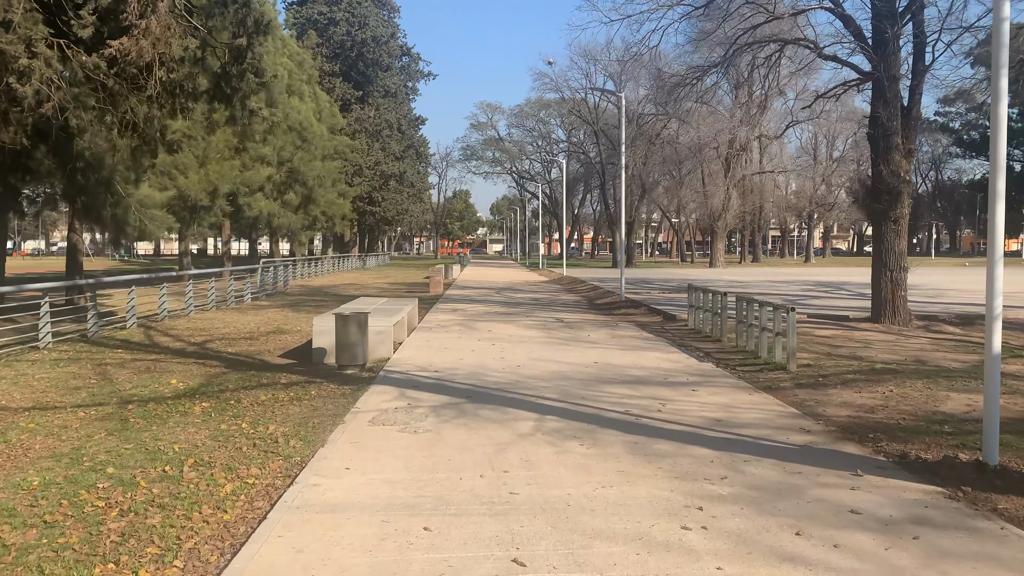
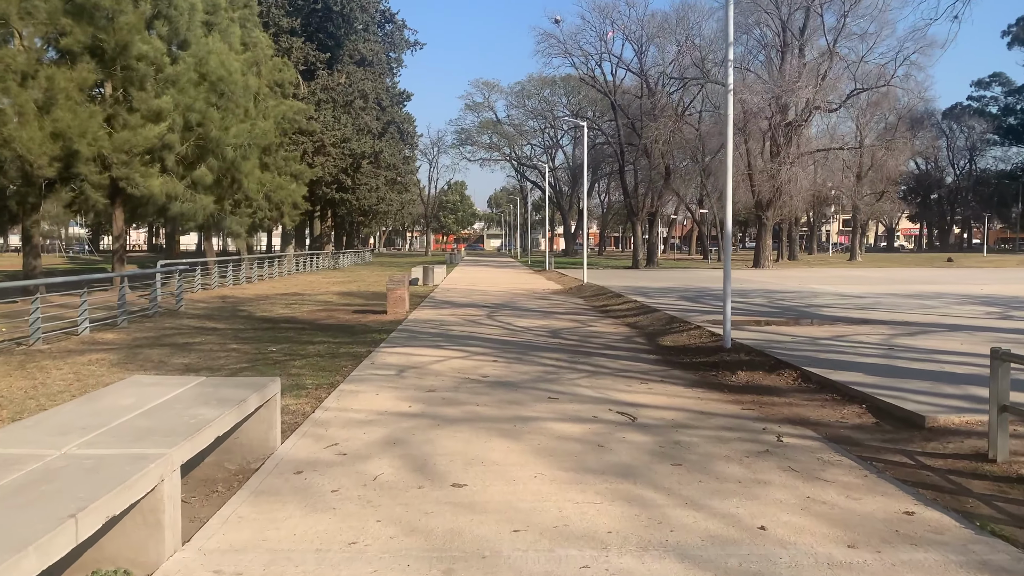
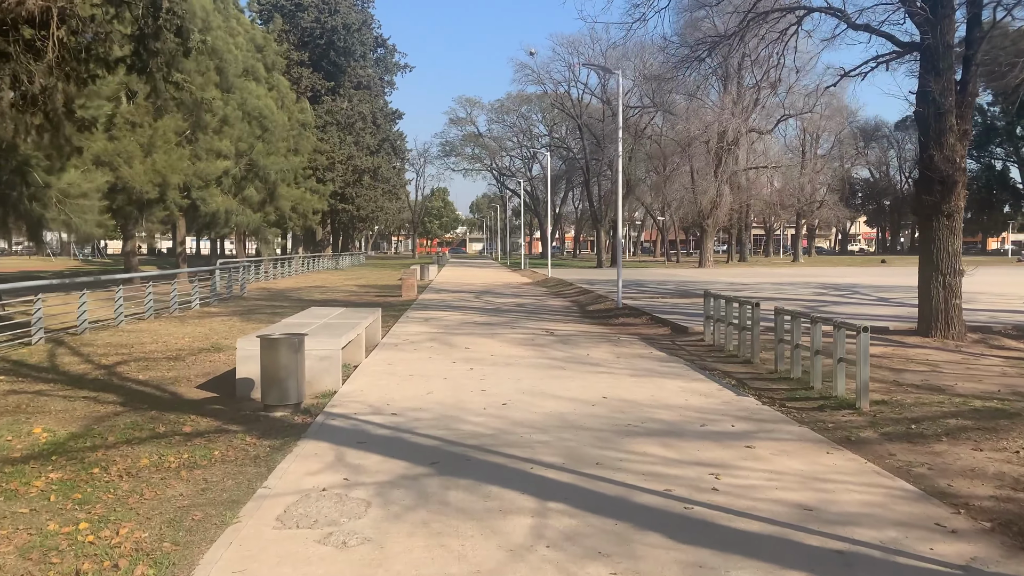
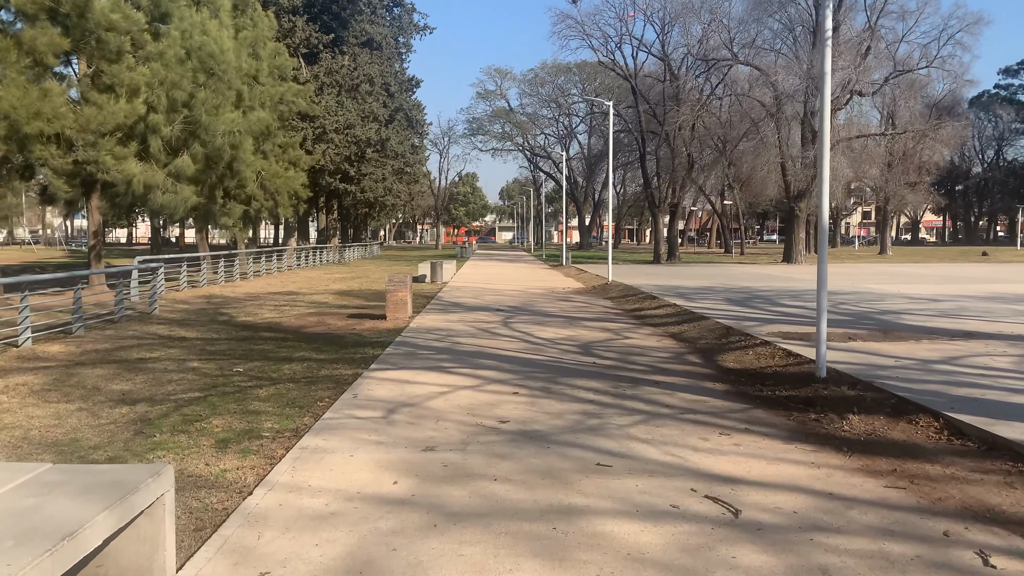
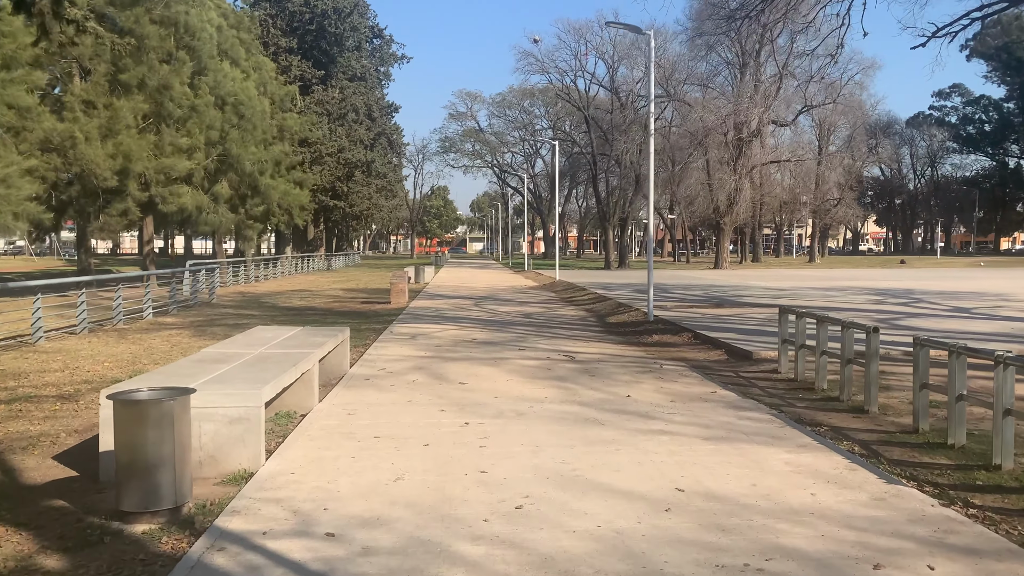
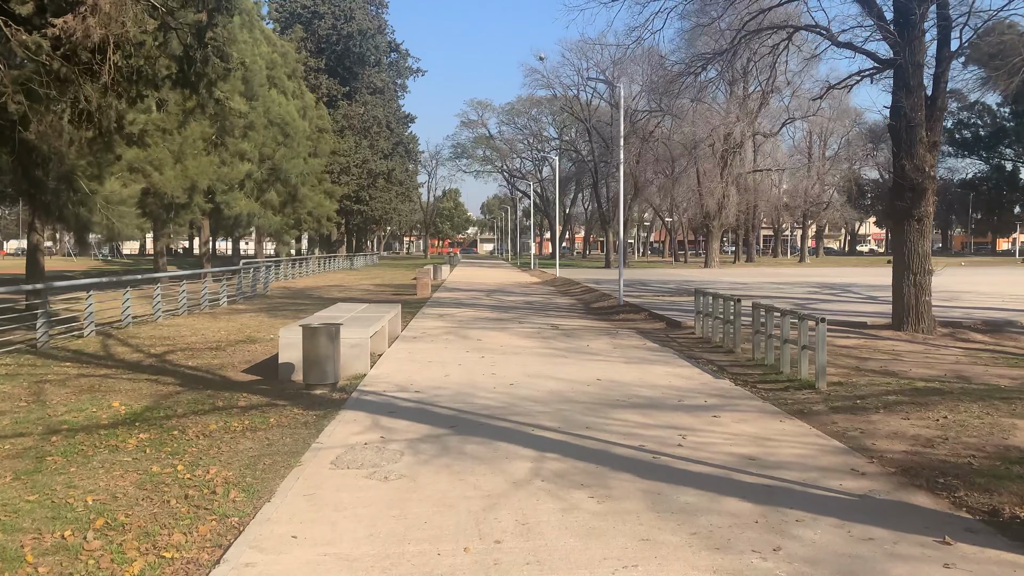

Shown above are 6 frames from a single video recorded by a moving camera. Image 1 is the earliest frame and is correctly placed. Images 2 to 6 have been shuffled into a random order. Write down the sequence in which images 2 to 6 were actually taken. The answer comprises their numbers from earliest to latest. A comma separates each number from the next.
6, 3, 5, 2, 4
